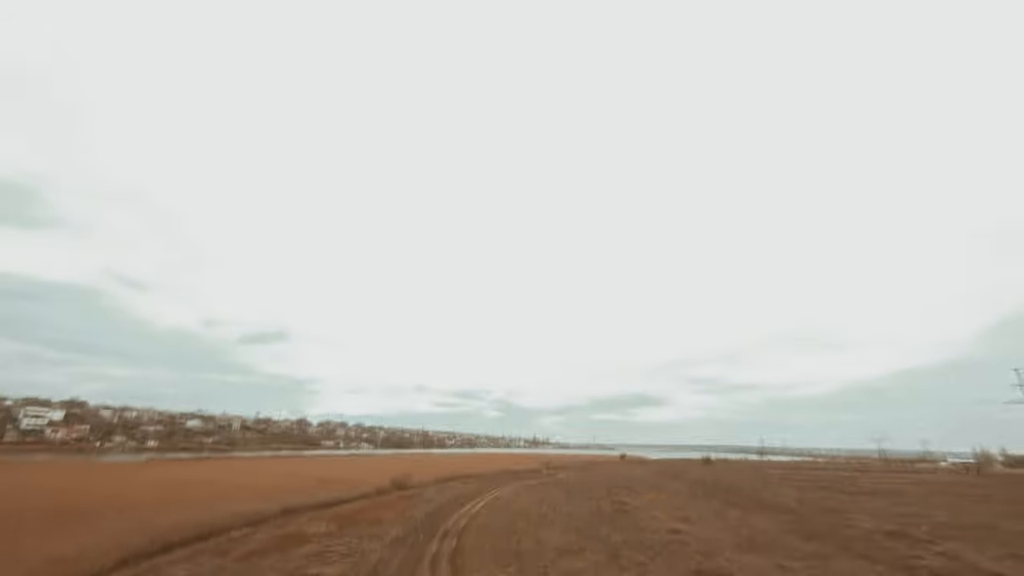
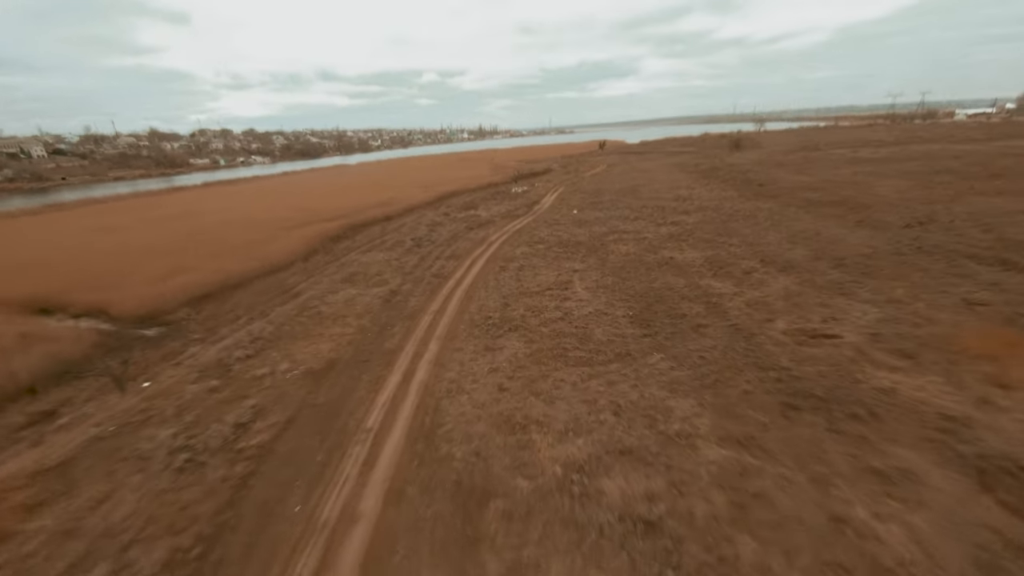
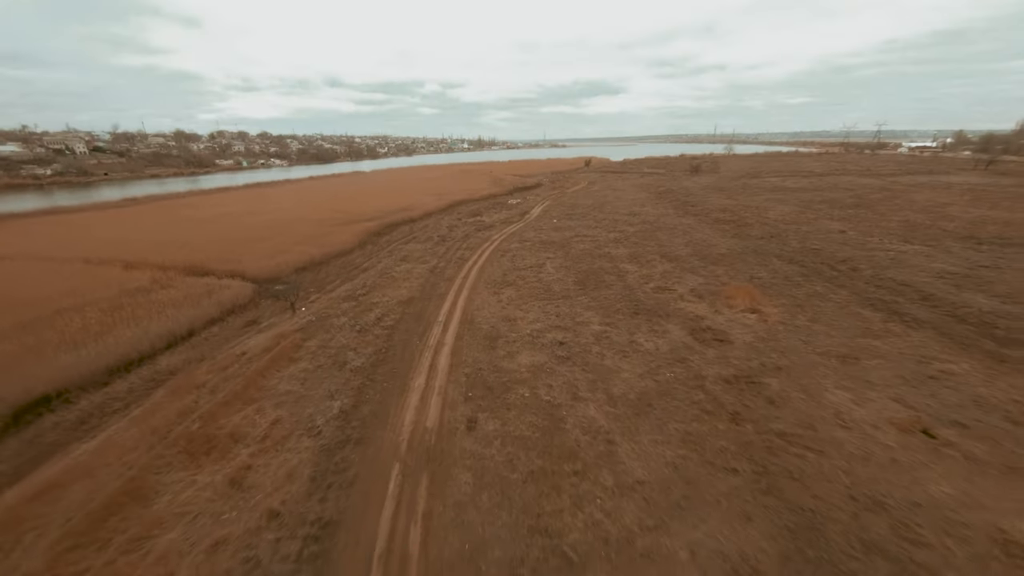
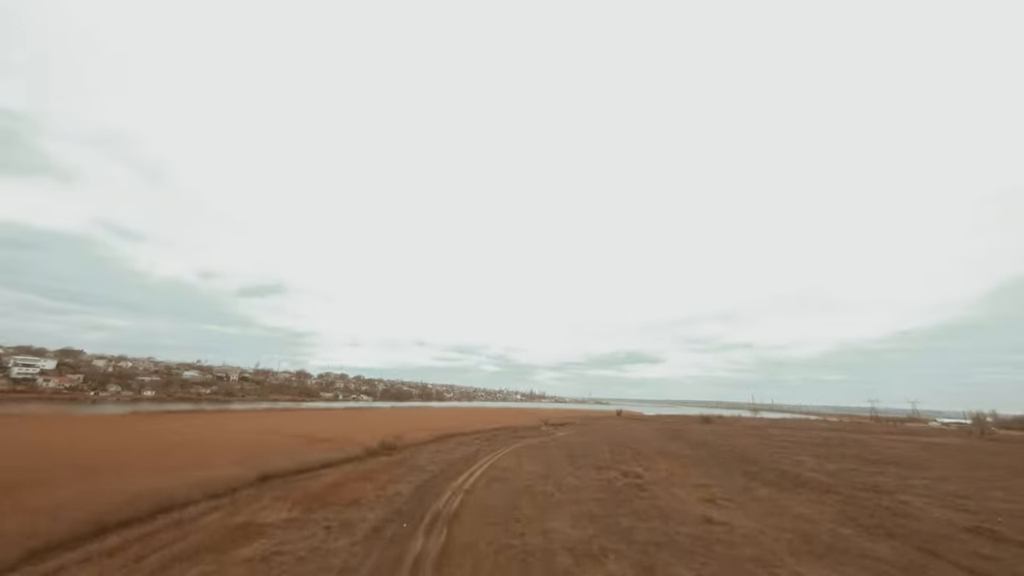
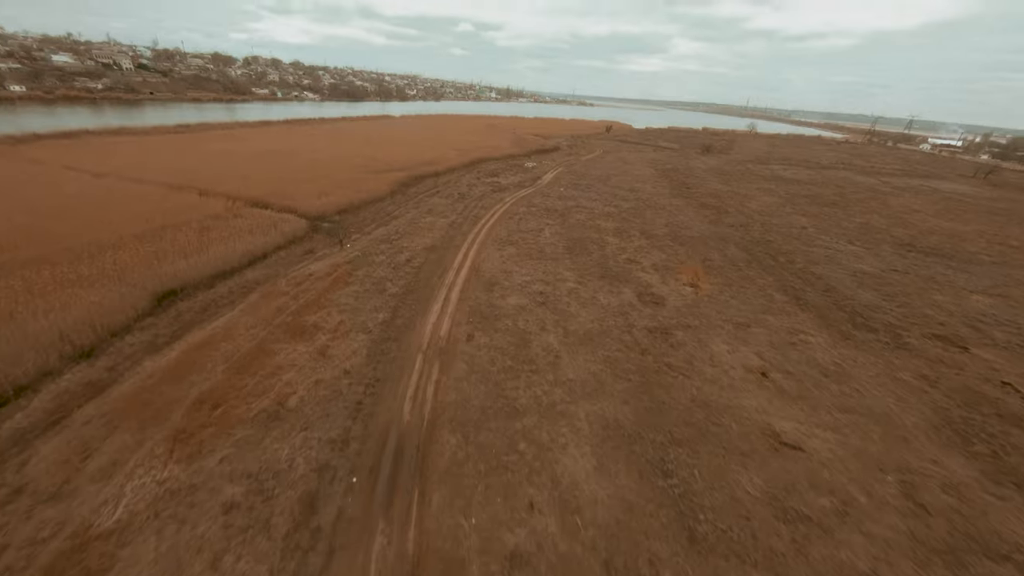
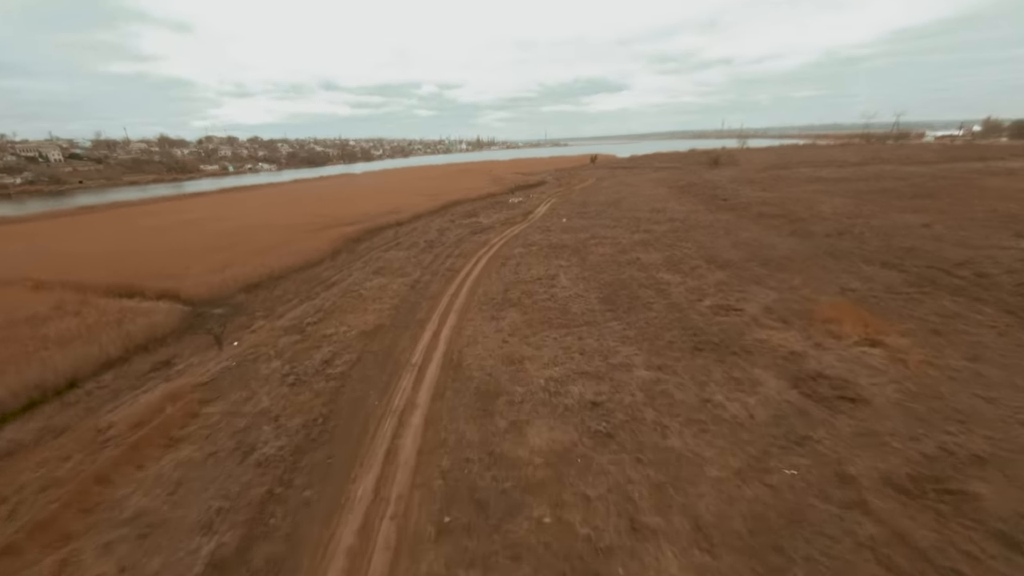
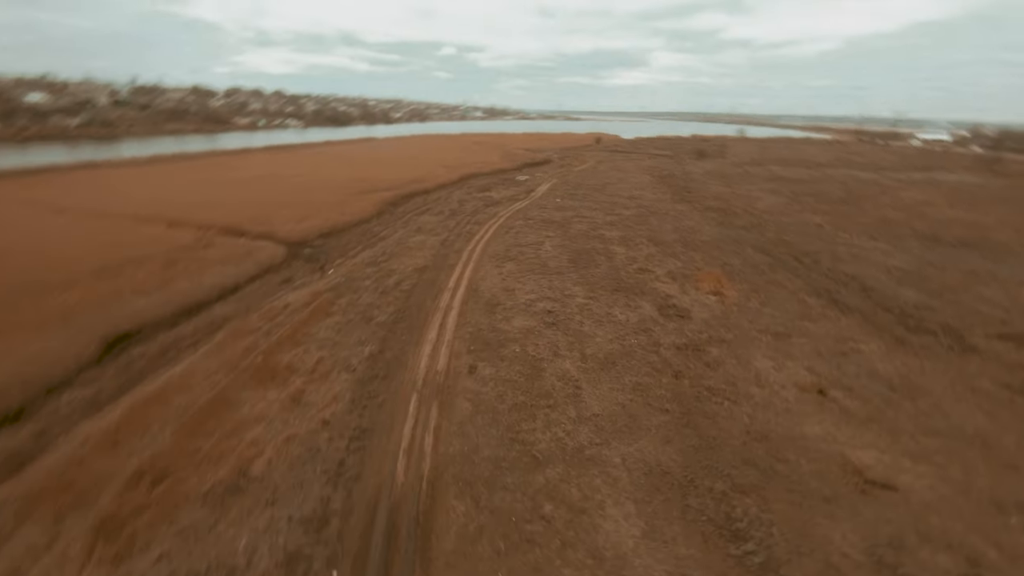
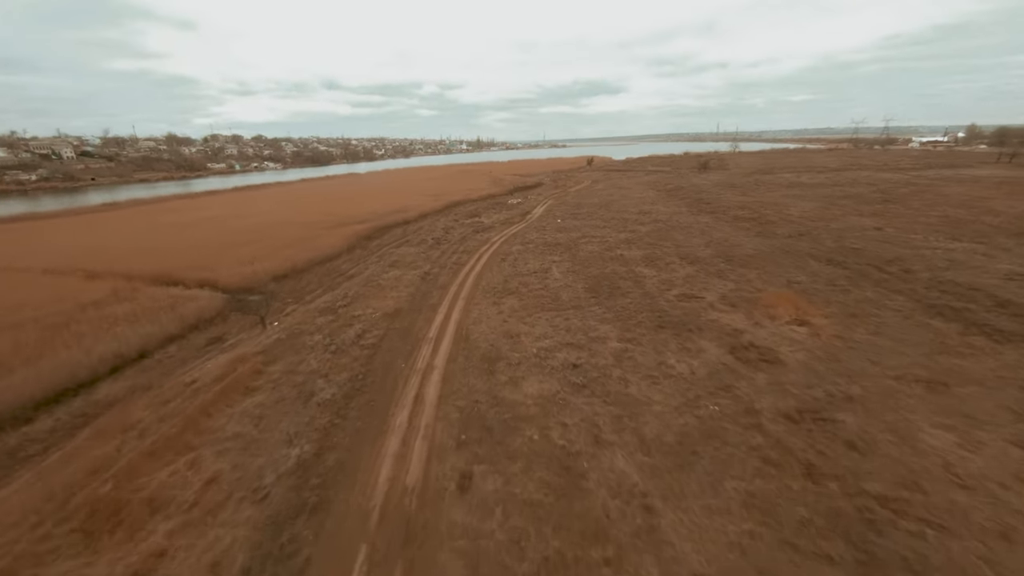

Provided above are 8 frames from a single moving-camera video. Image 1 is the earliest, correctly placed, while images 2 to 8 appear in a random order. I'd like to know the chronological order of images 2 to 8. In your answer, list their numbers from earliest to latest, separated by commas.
4, 5, 7, 3, 8, 6, 2
